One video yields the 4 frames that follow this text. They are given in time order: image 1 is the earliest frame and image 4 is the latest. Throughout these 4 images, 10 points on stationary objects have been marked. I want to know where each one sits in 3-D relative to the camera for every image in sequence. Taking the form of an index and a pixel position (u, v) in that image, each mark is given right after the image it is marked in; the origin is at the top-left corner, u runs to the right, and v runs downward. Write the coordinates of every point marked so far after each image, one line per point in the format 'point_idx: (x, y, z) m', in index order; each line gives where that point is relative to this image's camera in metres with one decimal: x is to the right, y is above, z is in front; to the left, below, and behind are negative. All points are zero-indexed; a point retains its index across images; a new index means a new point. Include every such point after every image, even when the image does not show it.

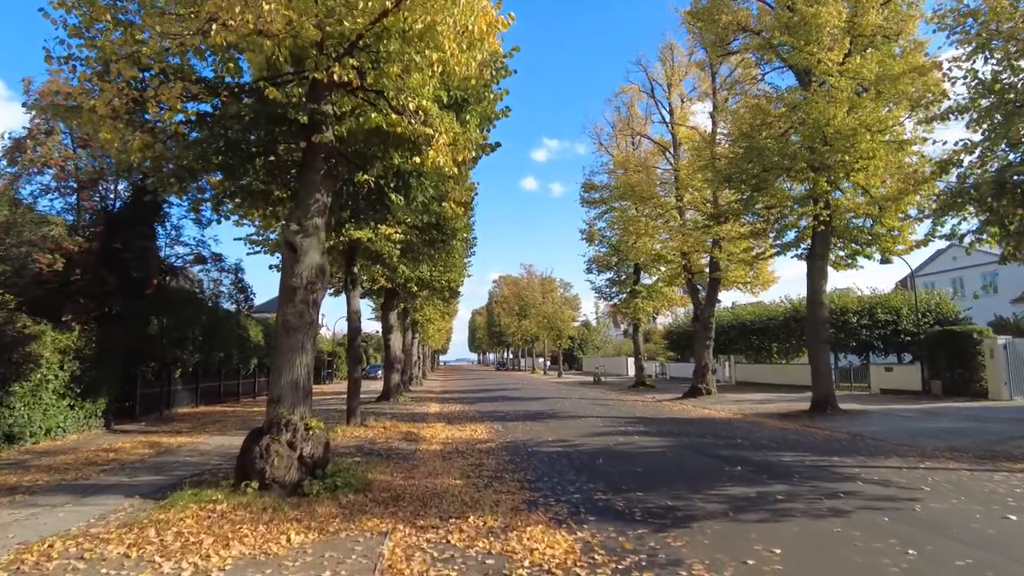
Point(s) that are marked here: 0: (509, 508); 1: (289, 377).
0: (0.0, -2.6, +7.7) m
1: (-3.0, -1.2, +8.6) m
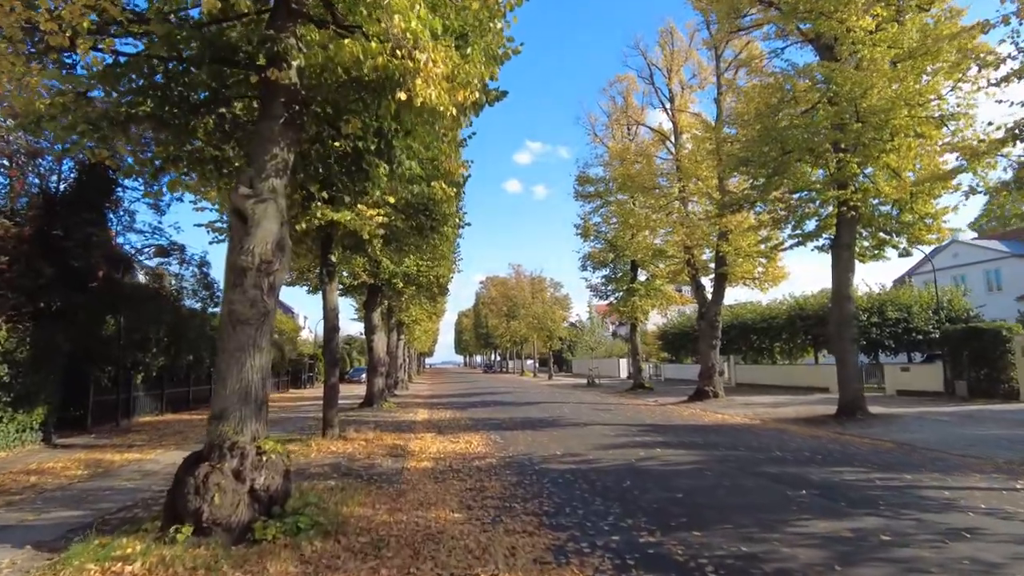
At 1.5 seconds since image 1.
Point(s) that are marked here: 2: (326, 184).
0: (+0.2, -2.4, +5.7) m
1: (-2.8, -1.0, +6.6) m
2: (-2.8, +1.5, +9.7) m
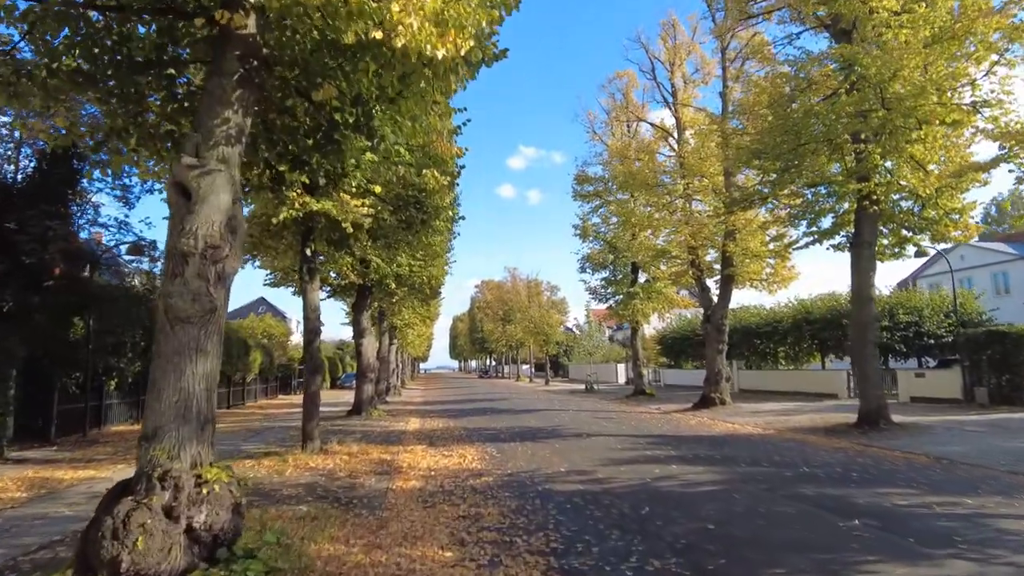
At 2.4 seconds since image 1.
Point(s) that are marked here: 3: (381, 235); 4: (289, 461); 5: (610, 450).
0: (+0.2, -2.3, +4.5) m
1: (-2.8, -0.9, +5.3) m
2: (-2.8, +1.6, +8.4) m
3: (-3.0, +1.2, +15.2) m
4: (-4.2, -3.2, +12.3) m
5: (+2.0, -3.3, +13.3) m
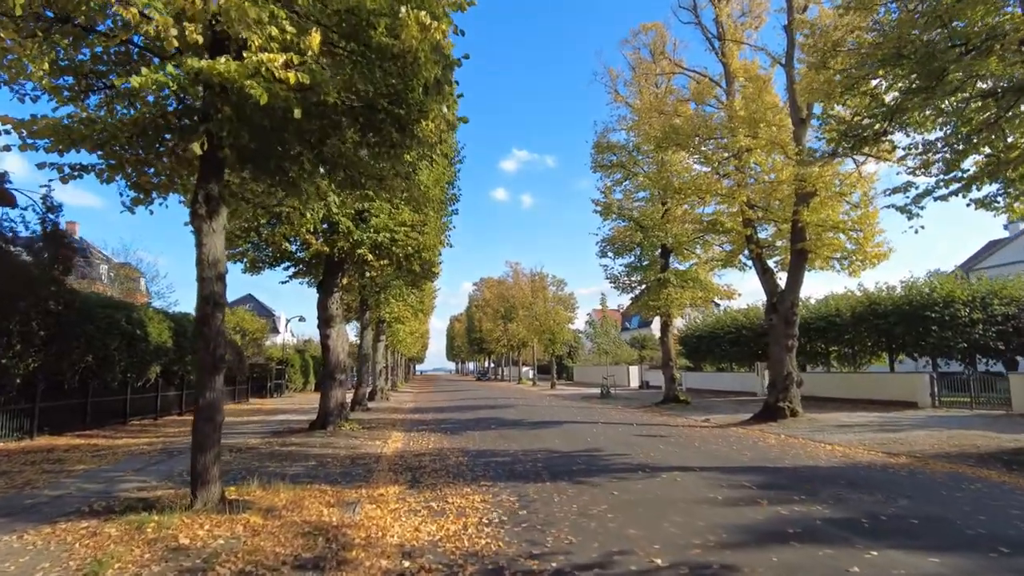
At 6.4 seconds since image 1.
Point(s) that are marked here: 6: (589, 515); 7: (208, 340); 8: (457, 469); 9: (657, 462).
0: (+0.7, -1.6, -1.0) m
1: (-2.3, -0.1, -0.1) m
2: (-2.3, +2.4, +3.0) m
3: (-2.6, +1.9, +9.7) m
4: (-3.8, -2.5, +6.8) m
5: (+2.4, -2.6, +7.9) m
6: (+0.9, -2.6, +7.7) m
7: (-3.7, -0.6, +8.0) m
8: (-0.9, -3.1, +11.2) m
9: (+2.6, -3.0, +11.4) m
